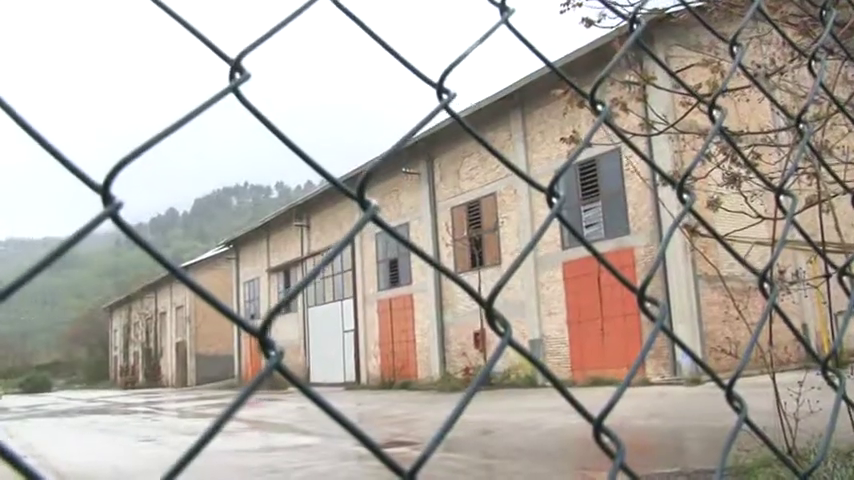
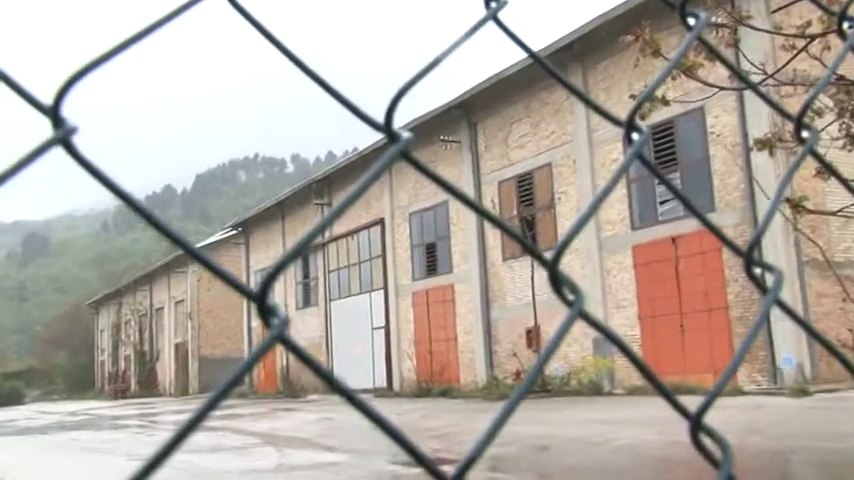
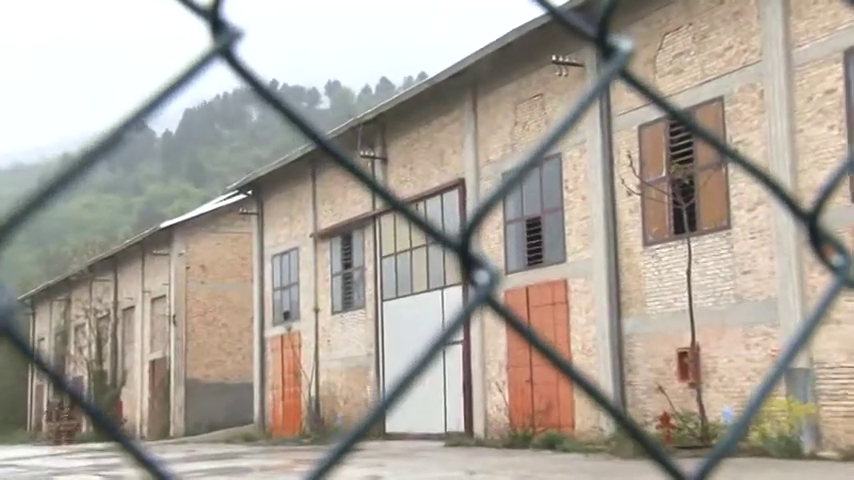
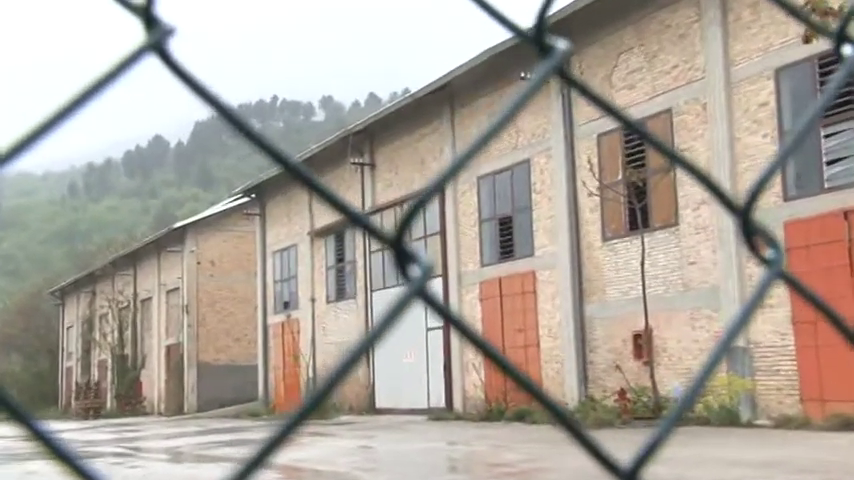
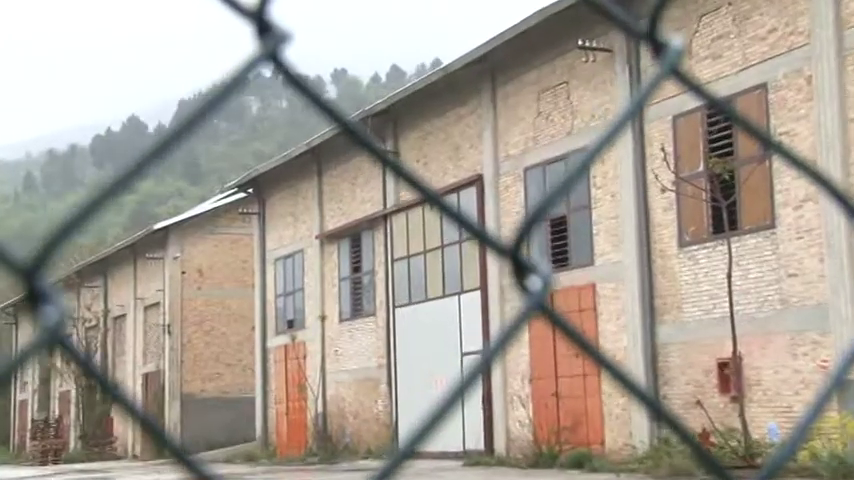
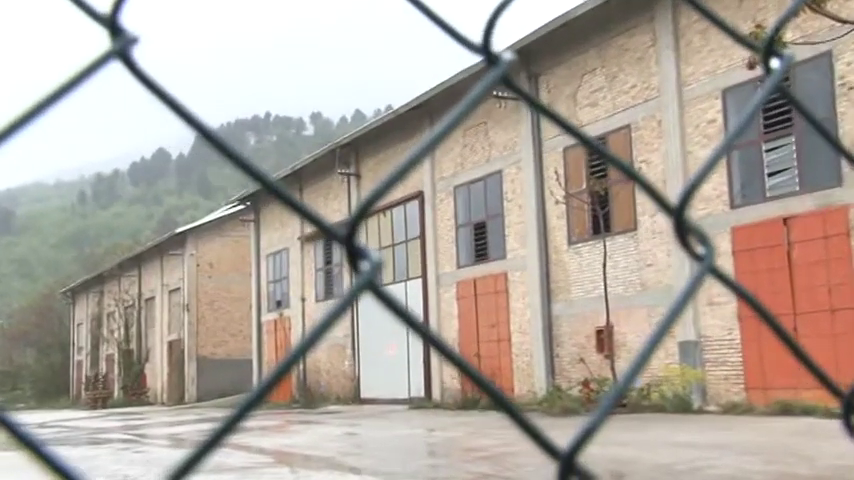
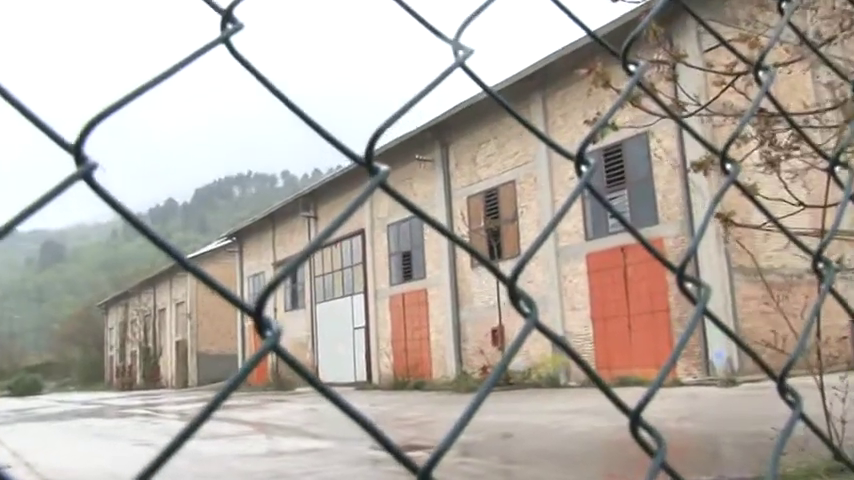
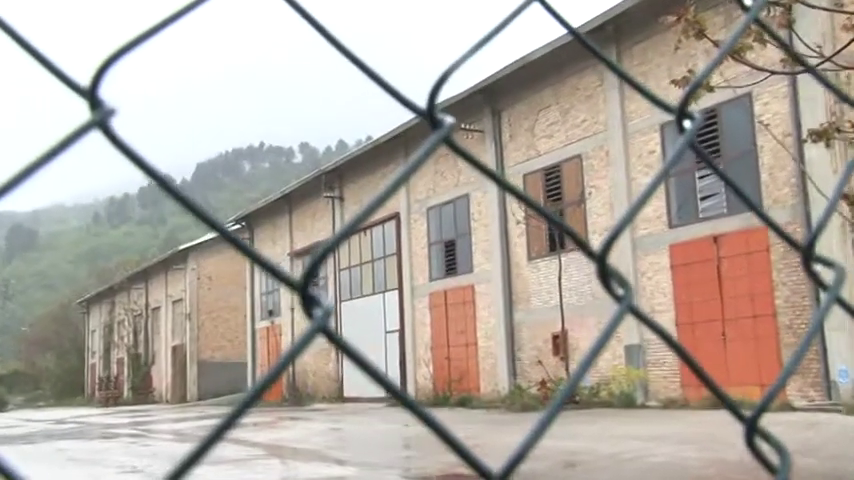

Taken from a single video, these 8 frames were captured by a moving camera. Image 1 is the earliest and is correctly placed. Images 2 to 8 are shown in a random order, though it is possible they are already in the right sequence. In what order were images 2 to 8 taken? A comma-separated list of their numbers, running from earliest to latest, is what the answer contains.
7, 2, 8, 6, 4, 3, 5
